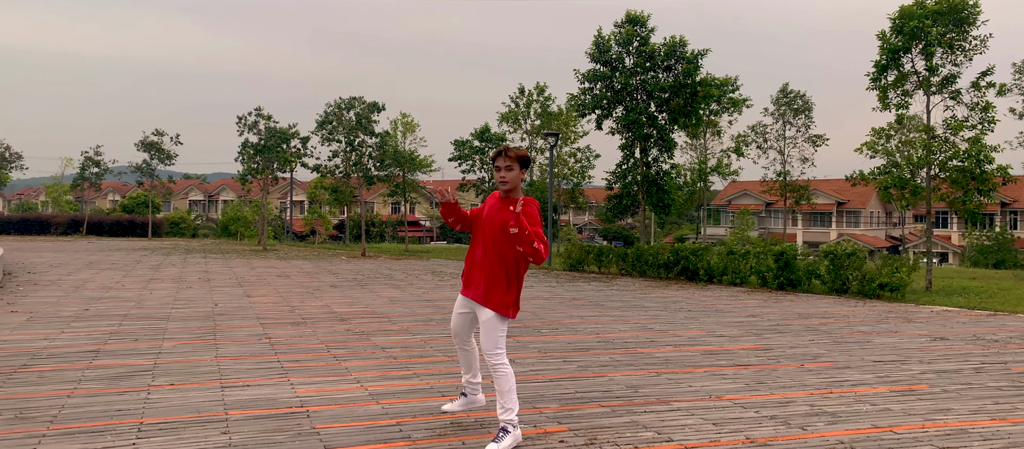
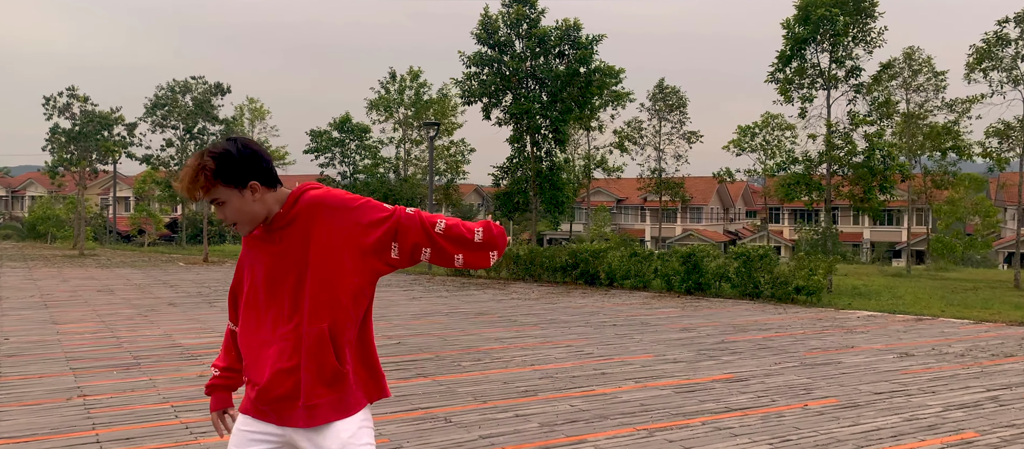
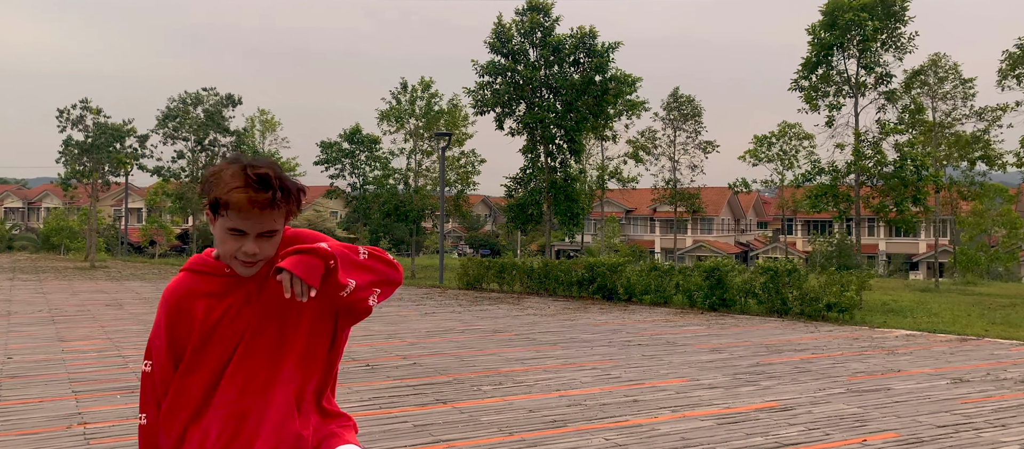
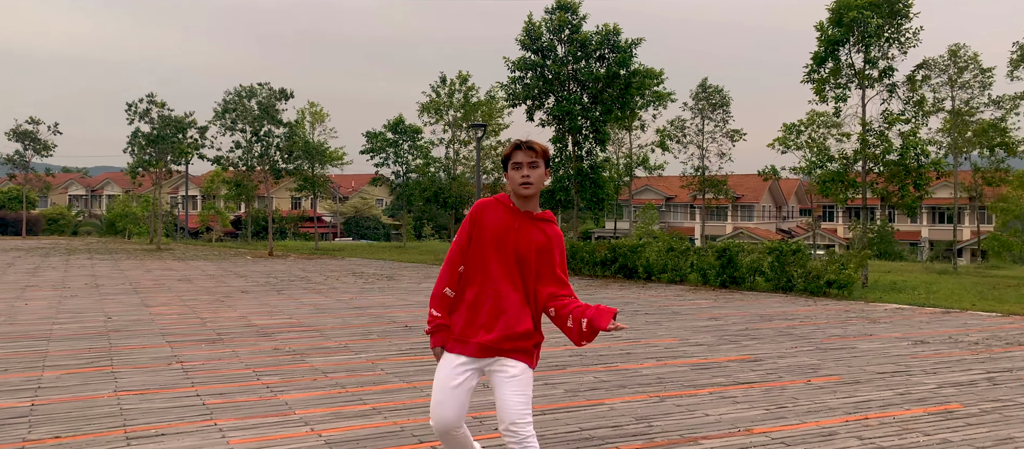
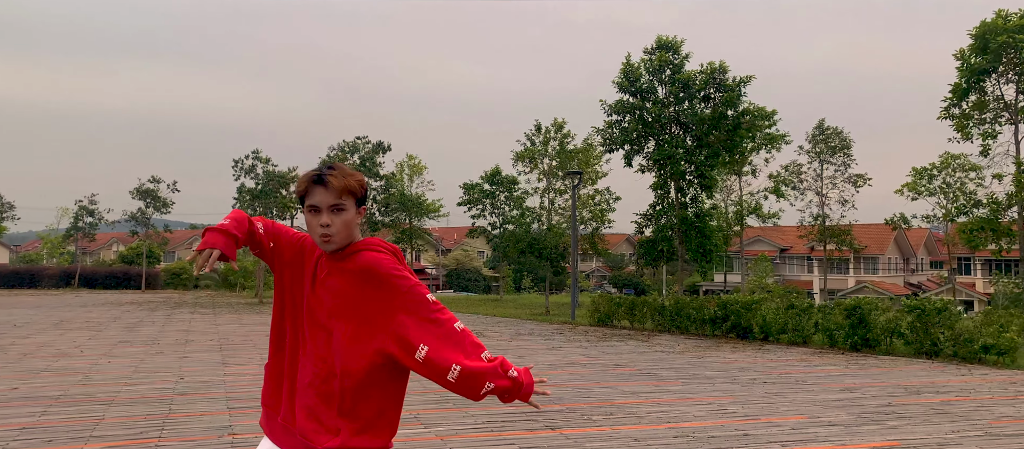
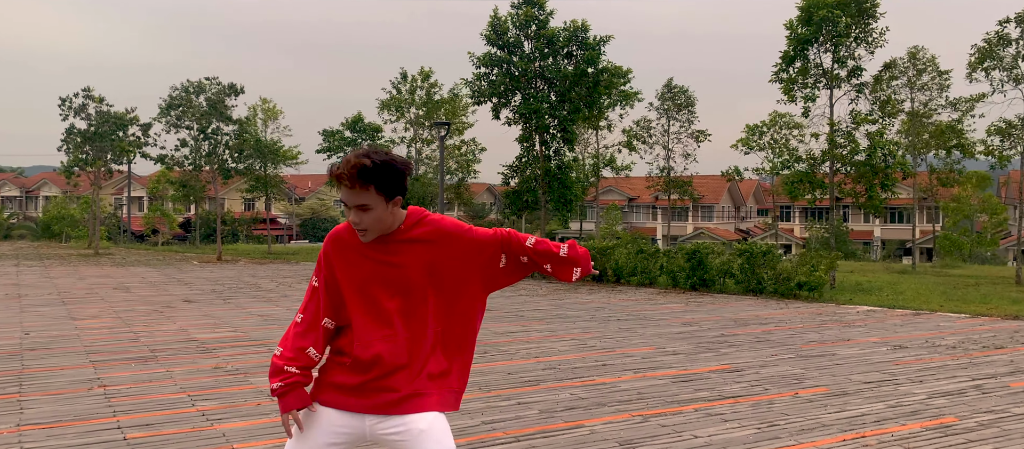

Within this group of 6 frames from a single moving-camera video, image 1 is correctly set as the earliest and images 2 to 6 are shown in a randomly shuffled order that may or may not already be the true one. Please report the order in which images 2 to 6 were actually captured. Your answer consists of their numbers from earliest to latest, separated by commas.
4, 6, 2, 3, 5
